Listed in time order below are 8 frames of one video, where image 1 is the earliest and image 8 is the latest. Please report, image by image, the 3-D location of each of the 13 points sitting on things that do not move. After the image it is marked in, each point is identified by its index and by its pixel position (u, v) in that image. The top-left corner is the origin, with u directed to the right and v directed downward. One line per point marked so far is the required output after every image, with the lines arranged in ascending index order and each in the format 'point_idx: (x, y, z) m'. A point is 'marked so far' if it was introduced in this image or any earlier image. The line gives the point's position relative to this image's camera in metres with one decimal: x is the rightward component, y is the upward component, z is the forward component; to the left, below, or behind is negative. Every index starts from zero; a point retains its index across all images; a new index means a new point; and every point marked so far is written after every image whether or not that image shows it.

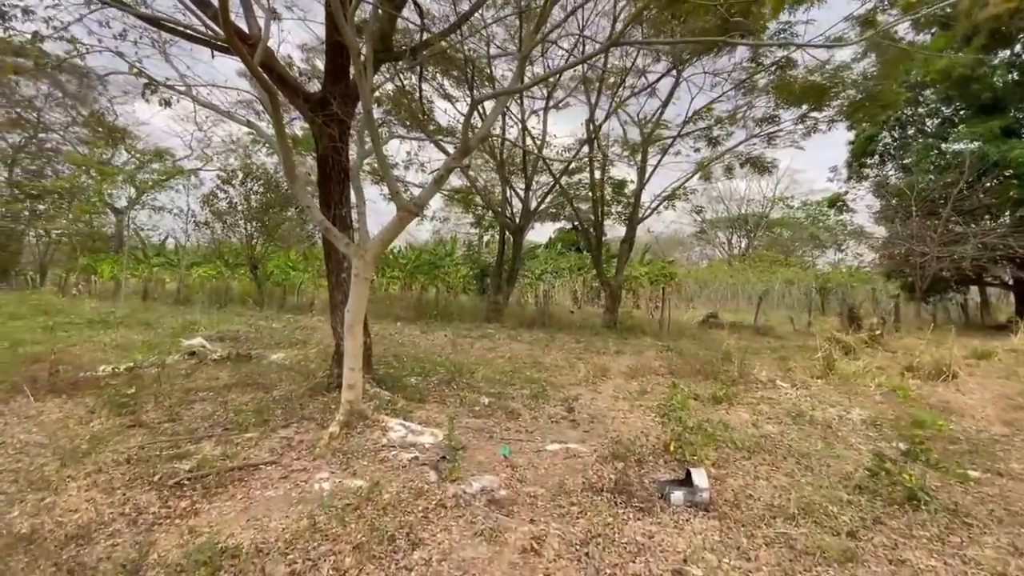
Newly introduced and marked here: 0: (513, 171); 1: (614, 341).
0: (0.0, +2.8, +11.7) m
1: (+1.7, -0.9, +7.9) m
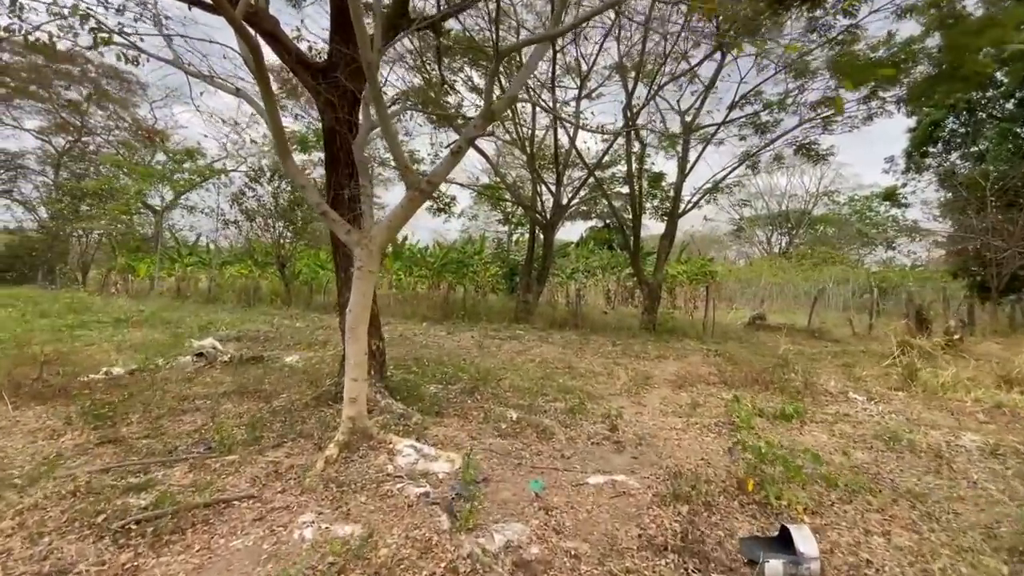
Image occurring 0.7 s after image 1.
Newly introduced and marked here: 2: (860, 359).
0: (+0.7, +2.8, +11.1) m
1: (+2.1, -0.9, +7.3) m
2: (+4.6, -1.0, +6.4) m
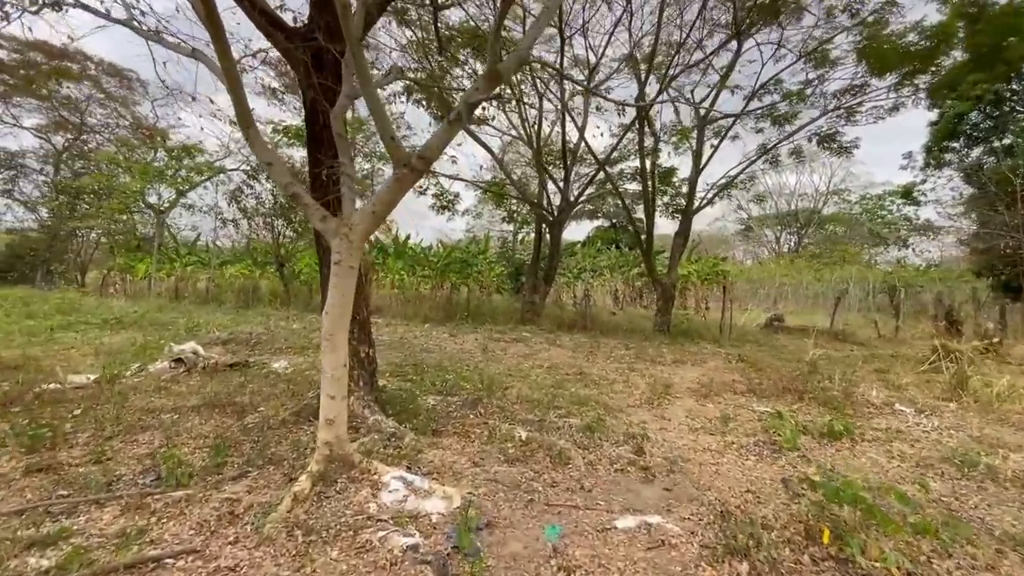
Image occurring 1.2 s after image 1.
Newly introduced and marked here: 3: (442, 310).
0: (+0.9, +2.8, +10.7) m
1: (+2.2, -0.9, +6.9) m
2: (+4.7, -1.0, +5.9) m
3: (-1.5, -0.5, +10.3) m
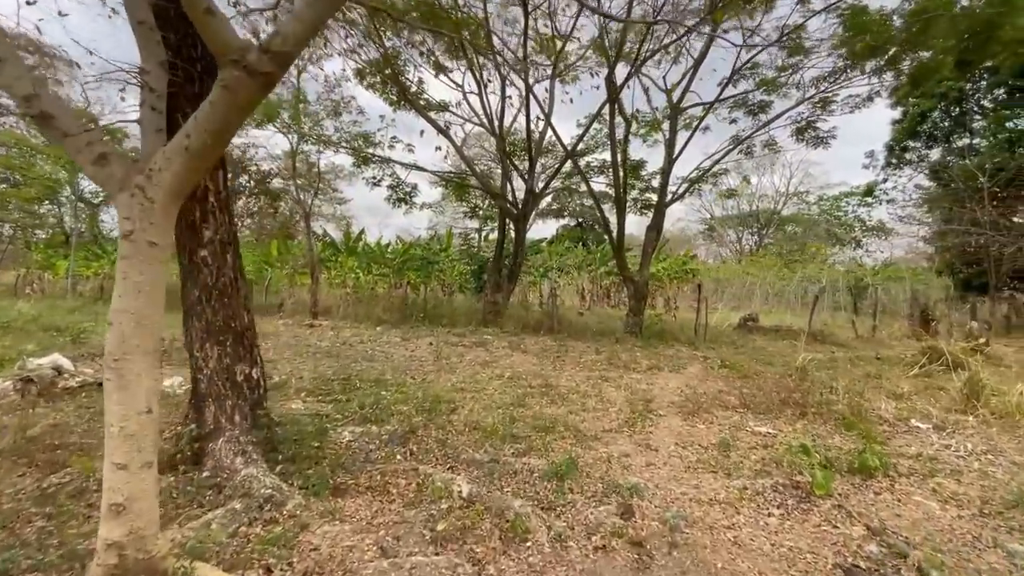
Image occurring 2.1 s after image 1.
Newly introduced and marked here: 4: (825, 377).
0: (+0.1, +2.8, +10.0) m
1: (+1.7, -0.8, +6.3) m
2: (+4.2, -0.9, +5.5) m
3: (-2.3, -0.5, +9.4) m
4: (+3.0, -0.9, +4.7) m
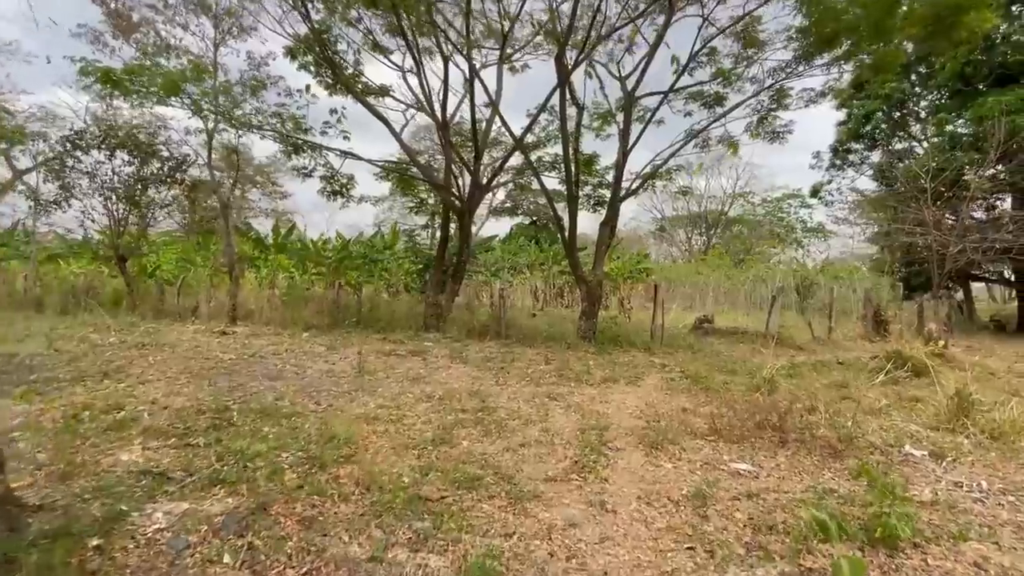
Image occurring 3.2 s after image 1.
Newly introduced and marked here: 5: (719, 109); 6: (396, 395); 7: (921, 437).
0: (-1.0, +2.8, +9.2) m
1: (+1.0, -0.9, +5.7) m
2: (+3.5, -0.9, +5.1) m
3: (-3.2, -0.5, +8.4) m
4: (+2.5, -0.9, +4.2) m
5: (+3.5, +3.0, +8.2) m
6: (-0.9, -0.9, +3.9) m
7: (+2.6, -0.9, +3.1) m
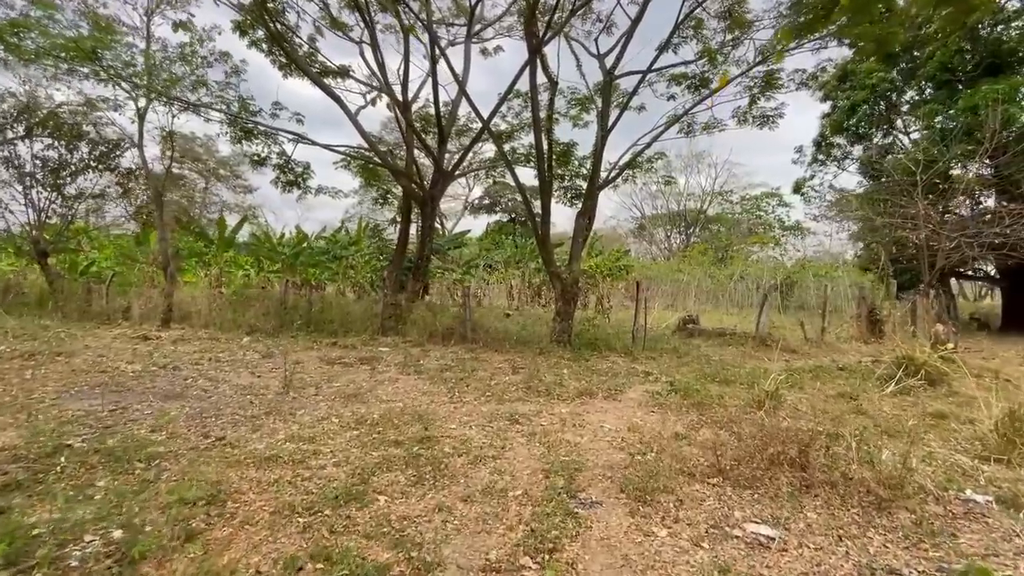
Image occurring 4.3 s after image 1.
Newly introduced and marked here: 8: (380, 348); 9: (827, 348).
0: (-1.5, +2.8, +8.4) m
1: (+0.6, -0.8, +4.9) m
2: (+3.2, -0.9, +4.5) m
3: (-3.7, -0.5, +7.5) m
4: (+2.1, -0.9, +3.6) m
5: (+3.0, +3.1, +7.6) m
6: (-1.2, -0.8, +3.1) m
7: (+2.3, -0.9, +2.4) m
8: (-1.7, -0.8, +6.2) m
9: (+4.3, -0.8, +6.6) m
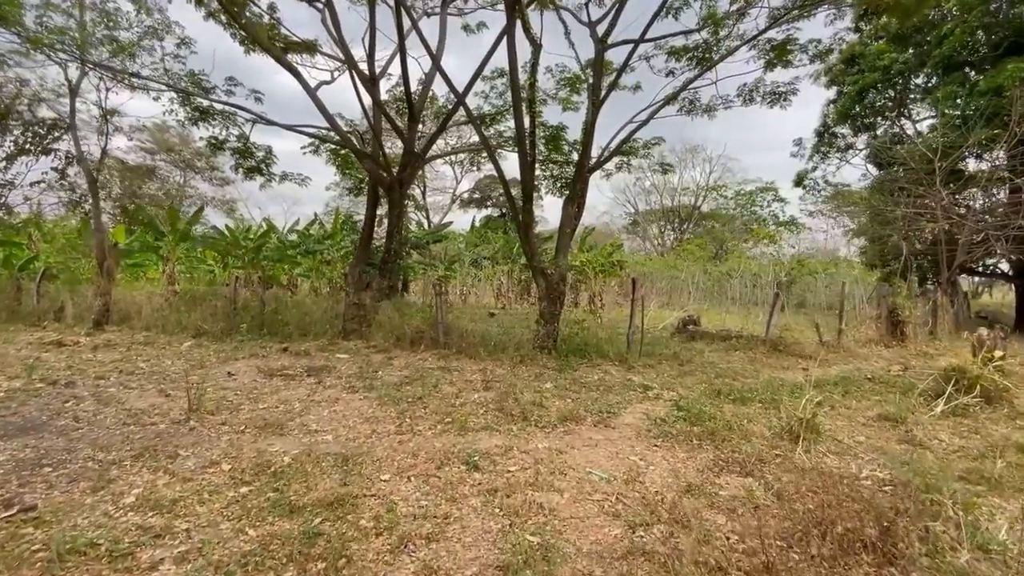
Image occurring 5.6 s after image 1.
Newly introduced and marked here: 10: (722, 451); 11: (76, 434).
0: (-1.8, +2.9, +7.6) m
1: (+0.4, -0.8, +4.1) m
2: (+2.9, -0.9, +3.7) m
3: (-4.0, -0.4, +6.7) m
4: (+1.9, -0.9, +2.8) m
5: (+2.7, +3.1, +6.8) m
6: (-1.4, -0.8, +2.3) m
7: (+2.1, -0.9, +1.6) m
8: (-2.0, -0.7, +5.4) m
9: (+4.0, -0.8, +5.8) m
10: (+1.2, -0.9, +2.7) m
11: (-2.4, -0.8, +2.7) m
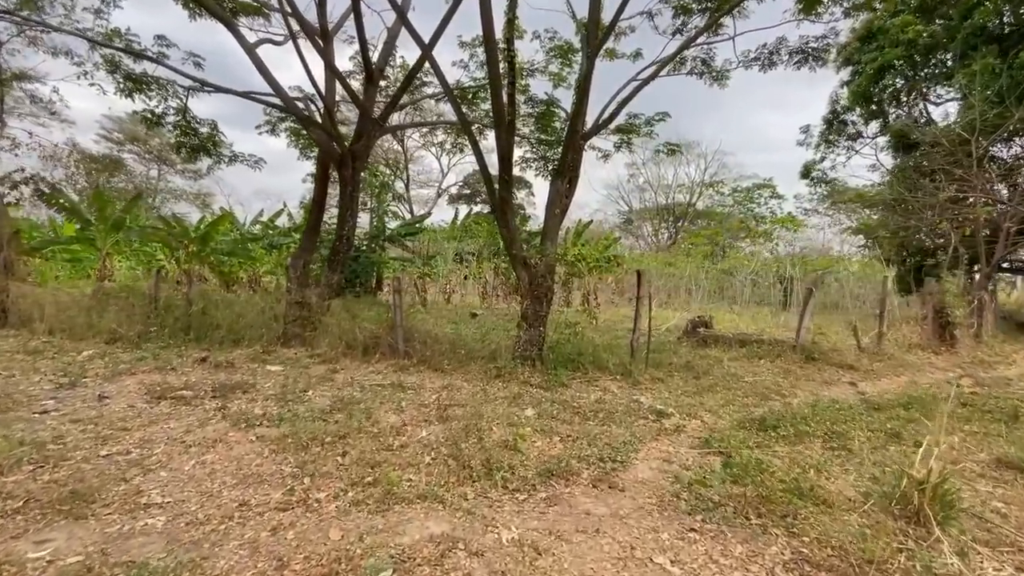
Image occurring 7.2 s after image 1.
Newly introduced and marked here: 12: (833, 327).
0: (-2.1, +2.9, +6.5) m
1: (+0.1, -0.8, +3.0) m
2: (+2.7, -0.8, +2.7) m
3: (-4.2, -0.4, +5.5) m
4: (+1.7, -0.8, +1.7) m
5: (+2.5, +3.2, +5.7) m
6: (-1.6, -0.8, +1.2) m
7: (+2.0, -0.9, +0.6) m
8: (-2.2, -0.7, +4.3) m
9: (+3.8, -0.7, +4.8) m
10: (+1.0, -0.8, +1.6) m
11: (-2.6, -0.7, +1.6) m
12: (+4.2, -0.5, +6.4) m
